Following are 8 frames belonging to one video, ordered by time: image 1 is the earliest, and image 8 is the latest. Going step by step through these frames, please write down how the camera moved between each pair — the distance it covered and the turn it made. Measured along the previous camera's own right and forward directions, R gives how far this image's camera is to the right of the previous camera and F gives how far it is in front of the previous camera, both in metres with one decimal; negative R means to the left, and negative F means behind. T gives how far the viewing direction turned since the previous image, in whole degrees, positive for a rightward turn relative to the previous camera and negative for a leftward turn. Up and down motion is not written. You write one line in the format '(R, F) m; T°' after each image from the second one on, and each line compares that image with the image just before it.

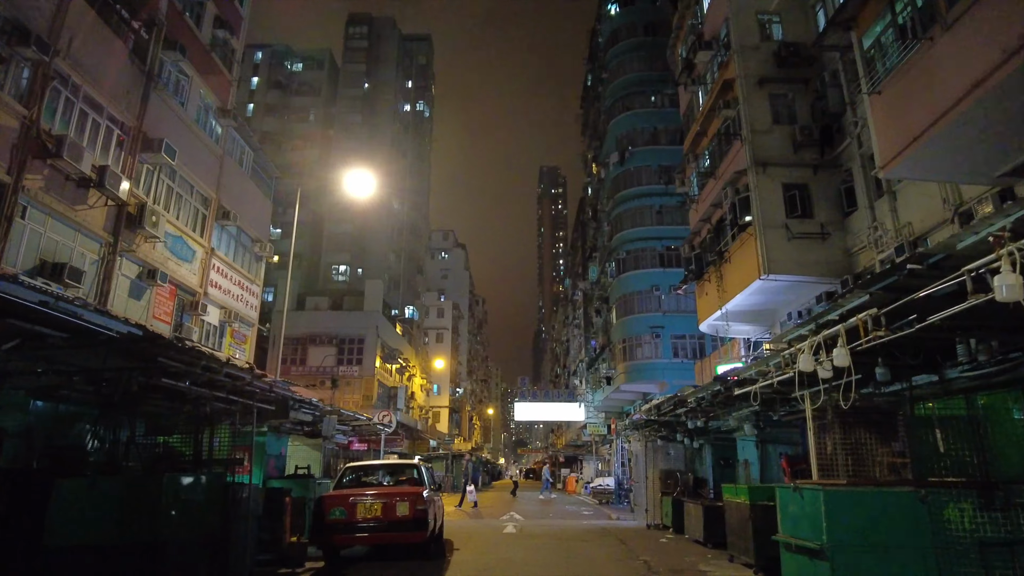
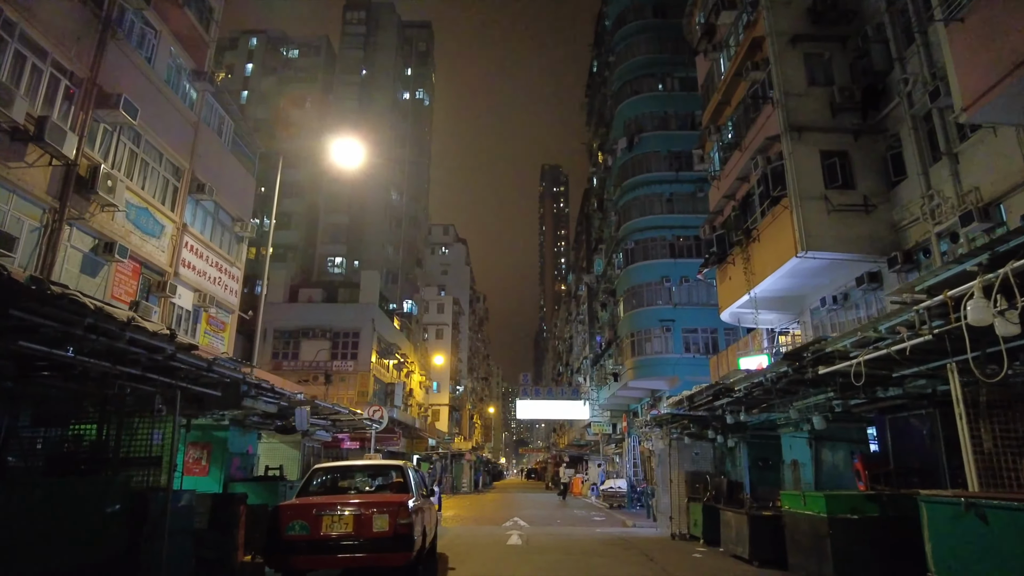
(-0.1, +1.7) m; 0°
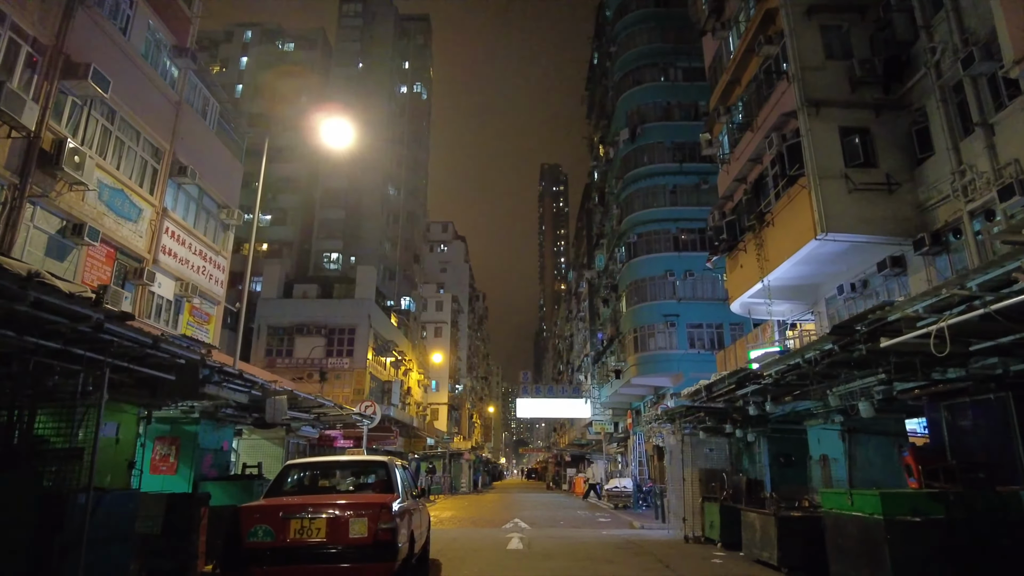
(0.0, +0.9) m; 0°
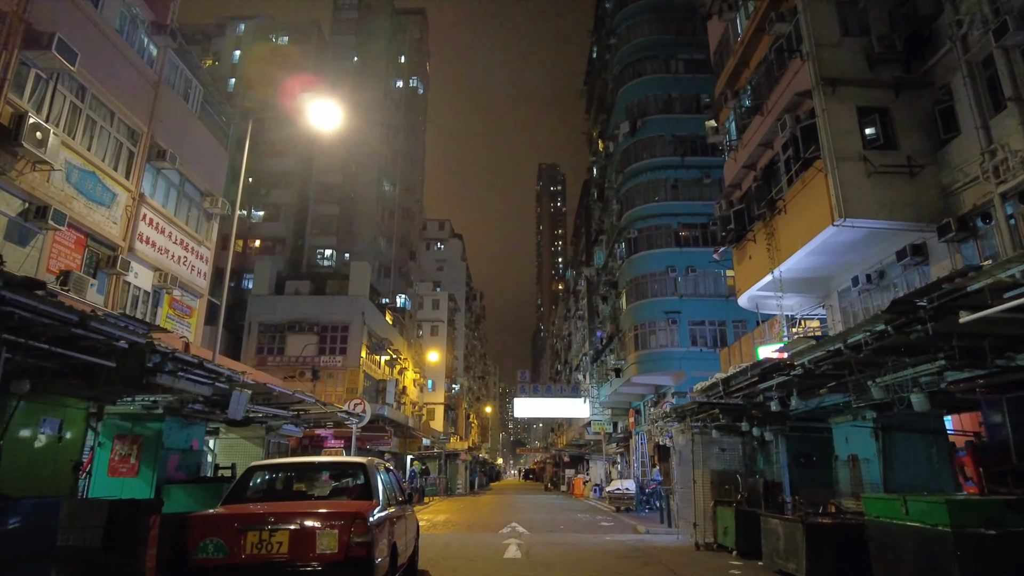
(0.0, +0.8) m; 0°
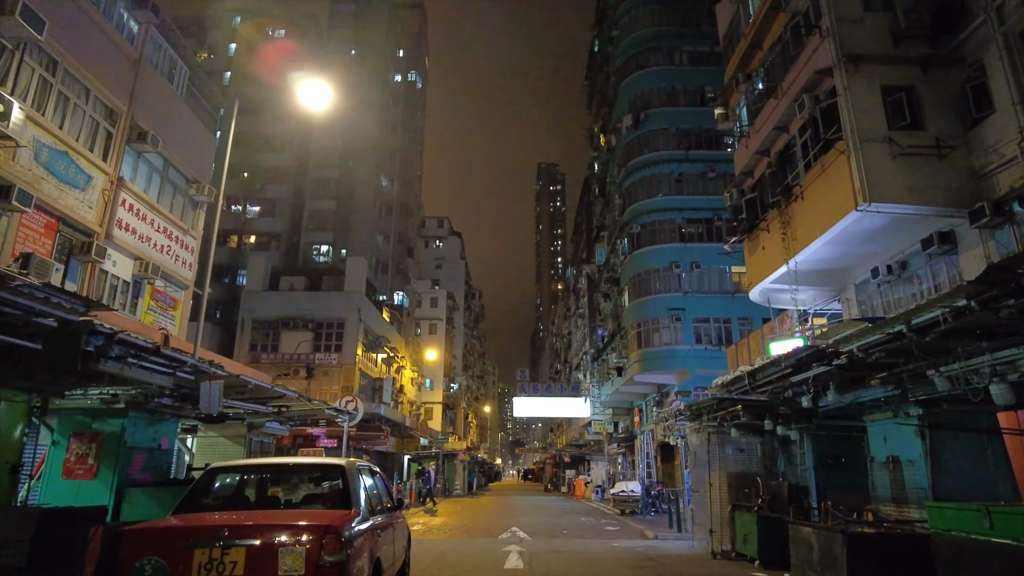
(0.0, +0.8) m; 0°
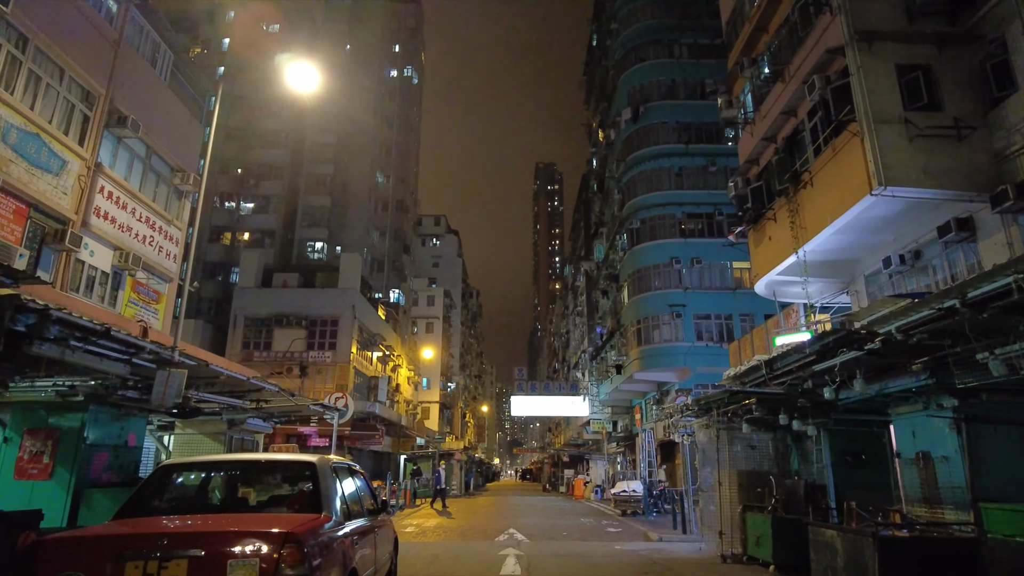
(0.0, +0.6) m; 0°
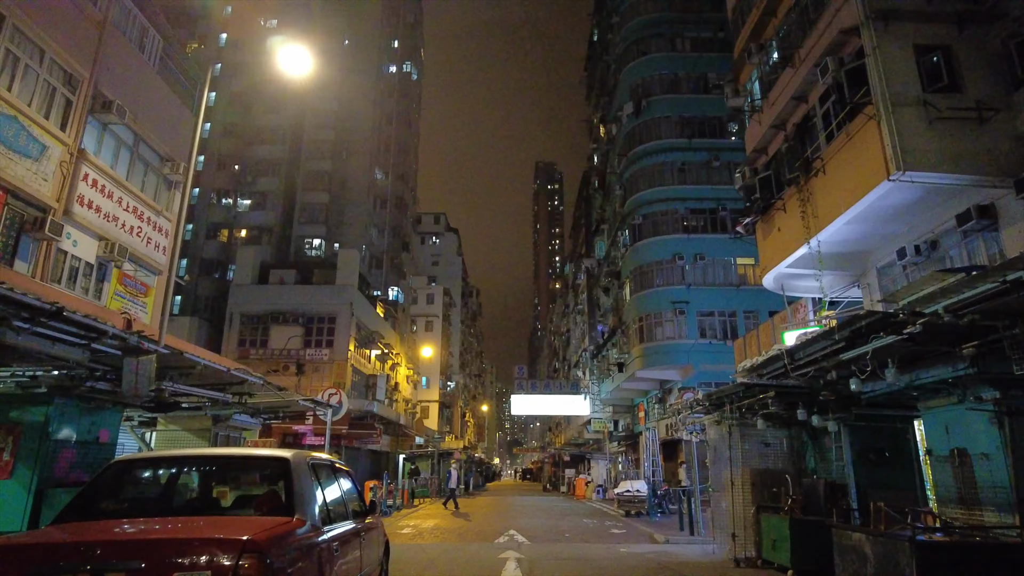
(0.0, +0.5) m; 0°
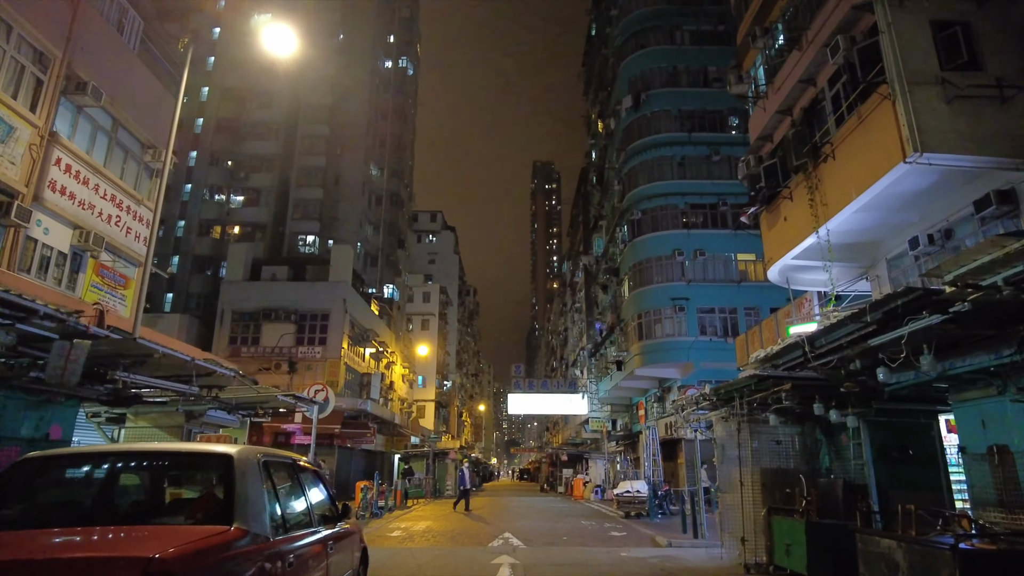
(0.0, +0.6) m; 0°
